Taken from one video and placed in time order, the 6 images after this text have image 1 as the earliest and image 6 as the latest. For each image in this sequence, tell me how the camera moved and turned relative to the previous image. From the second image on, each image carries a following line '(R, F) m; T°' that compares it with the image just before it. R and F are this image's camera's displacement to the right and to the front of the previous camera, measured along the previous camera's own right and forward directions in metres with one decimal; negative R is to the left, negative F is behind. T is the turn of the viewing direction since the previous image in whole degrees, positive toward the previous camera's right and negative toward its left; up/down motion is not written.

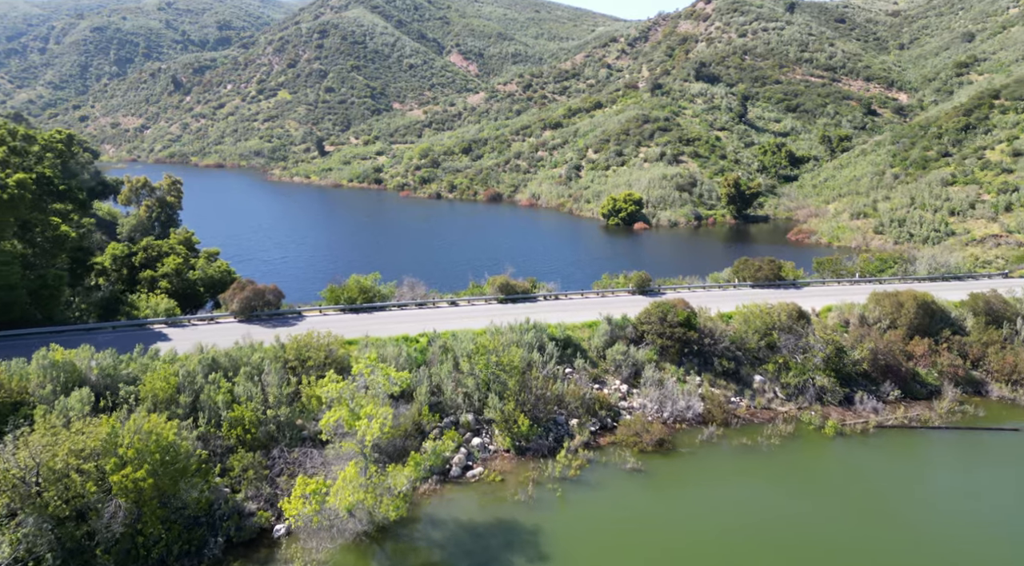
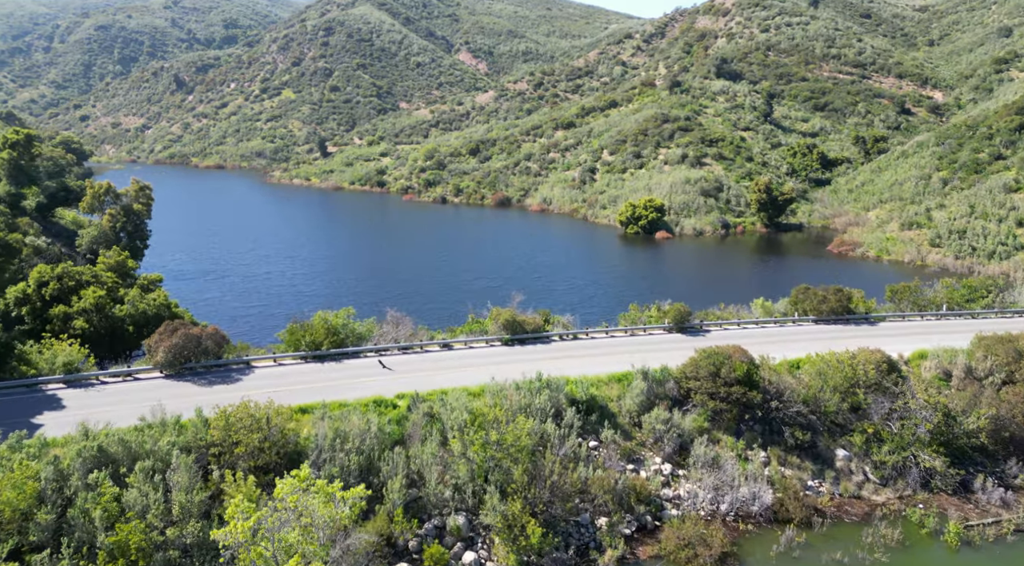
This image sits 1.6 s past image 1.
(+0.1, +7.4) m; -1°
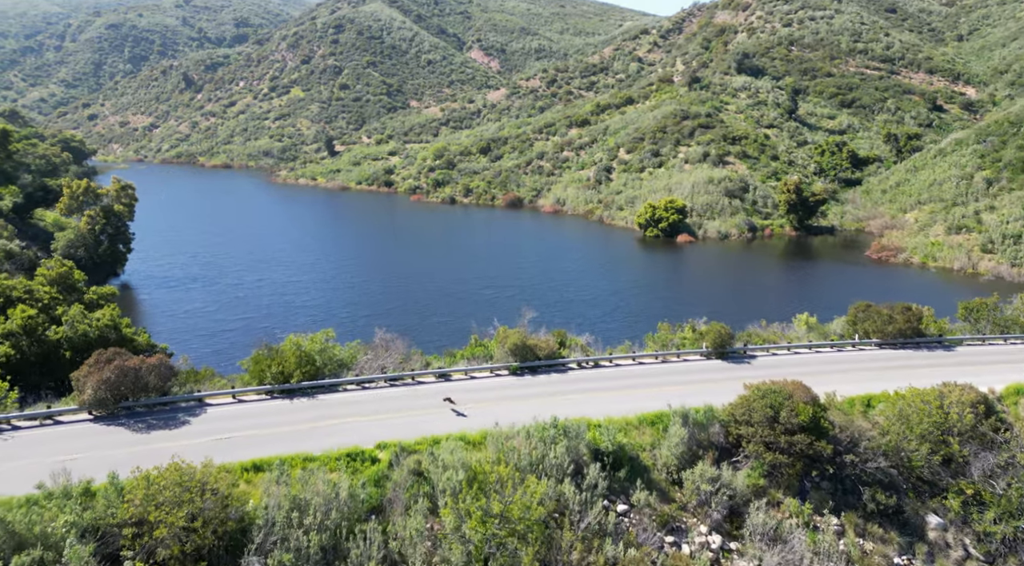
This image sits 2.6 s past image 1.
(+0.1, +4.7) m; -1°
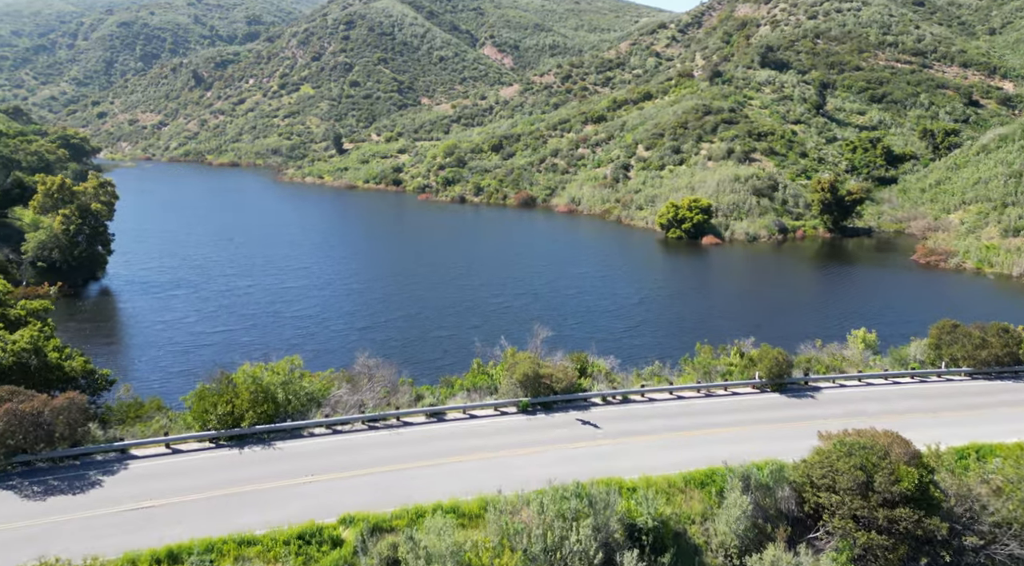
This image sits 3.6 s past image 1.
(+0.1, +4.8) m; -1°
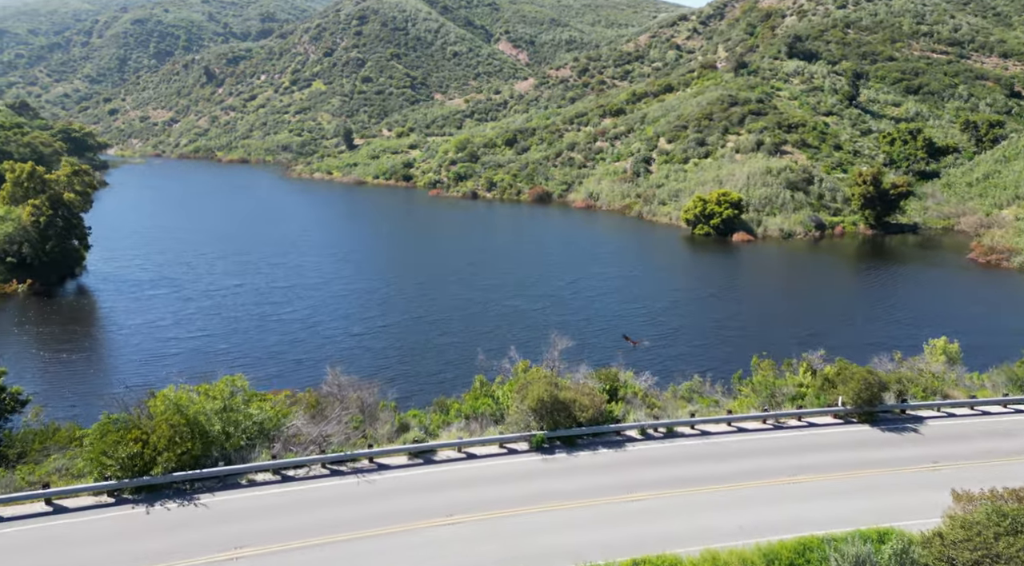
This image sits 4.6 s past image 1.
(+0.1, +4.8) m; -1°
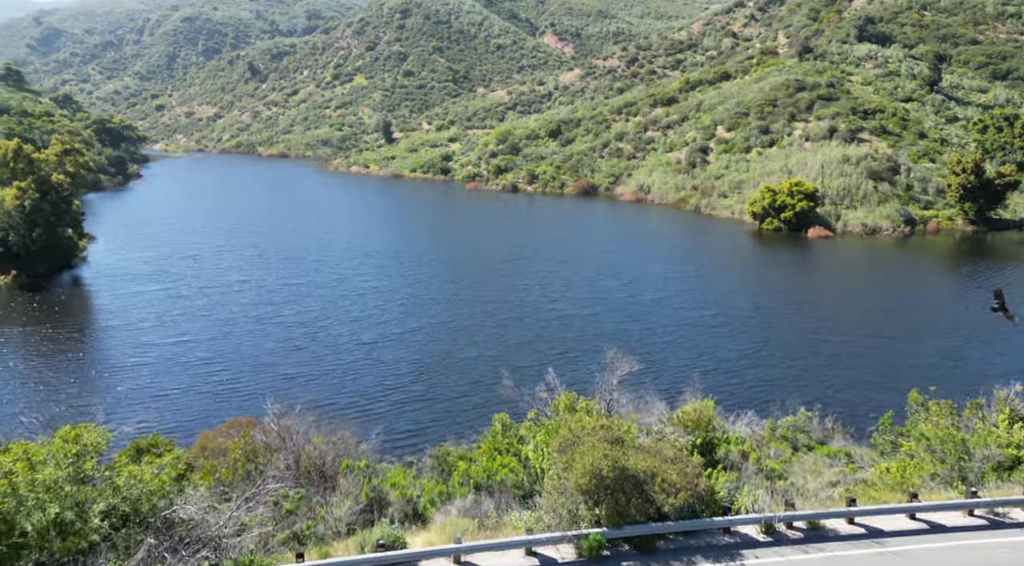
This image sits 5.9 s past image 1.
(+0.1, +6.4) m; -3°
